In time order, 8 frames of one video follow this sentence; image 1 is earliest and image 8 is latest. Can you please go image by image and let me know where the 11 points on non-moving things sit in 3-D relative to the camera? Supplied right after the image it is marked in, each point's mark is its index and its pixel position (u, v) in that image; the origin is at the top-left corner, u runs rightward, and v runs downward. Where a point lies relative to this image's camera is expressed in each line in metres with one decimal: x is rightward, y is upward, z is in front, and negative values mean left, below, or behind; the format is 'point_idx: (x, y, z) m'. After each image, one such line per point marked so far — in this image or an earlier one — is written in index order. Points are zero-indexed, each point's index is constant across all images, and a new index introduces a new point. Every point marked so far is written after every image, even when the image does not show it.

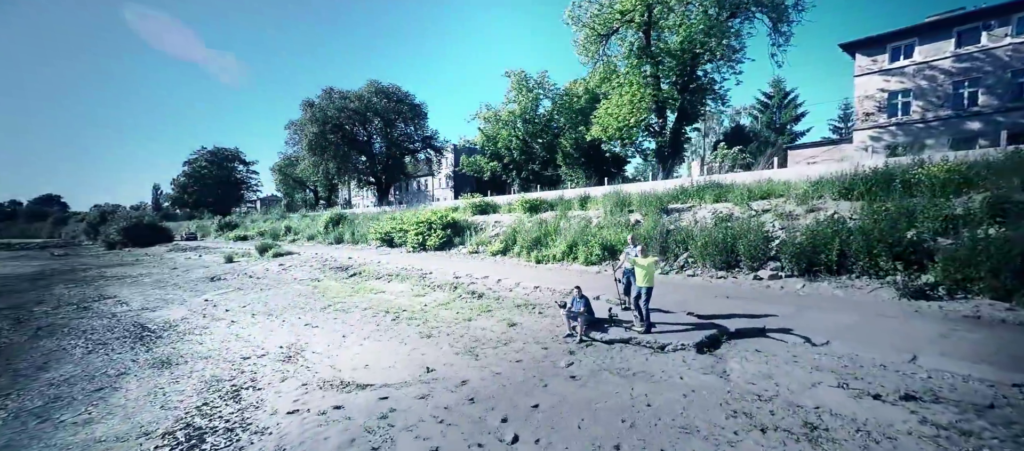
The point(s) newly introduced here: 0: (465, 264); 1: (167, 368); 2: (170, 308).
0: (-1.5, -0.8, +13.8) m
1: (-5.9, -2.4, +7.0) m
2: (-10.4, -2.5, +12.5) m
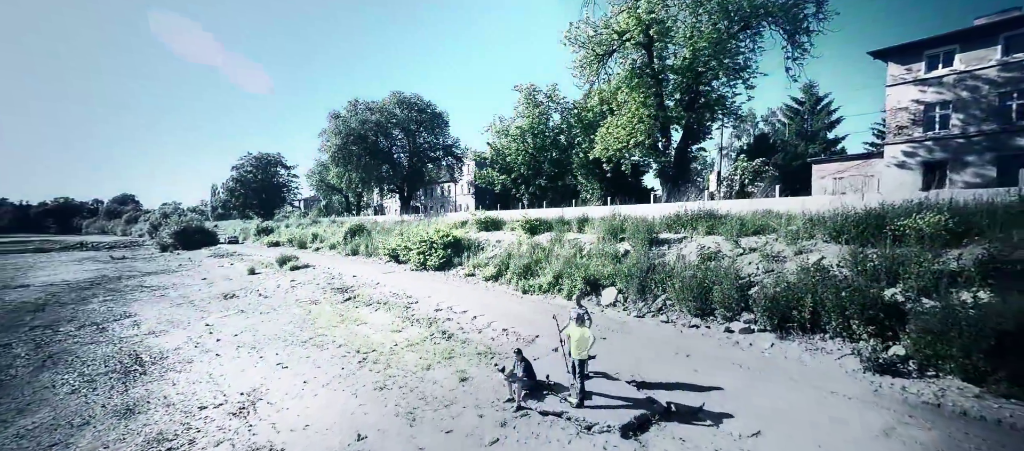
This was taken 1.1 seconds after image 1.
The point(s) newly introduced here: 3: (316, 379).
0: (-1.9, -1.8, +13.9) m
1: (-6.8, -3.3, +7.4) m
2: (-10.8, -3.4, +13.2) m
3: (-3.8, -2.9, +8.2) m
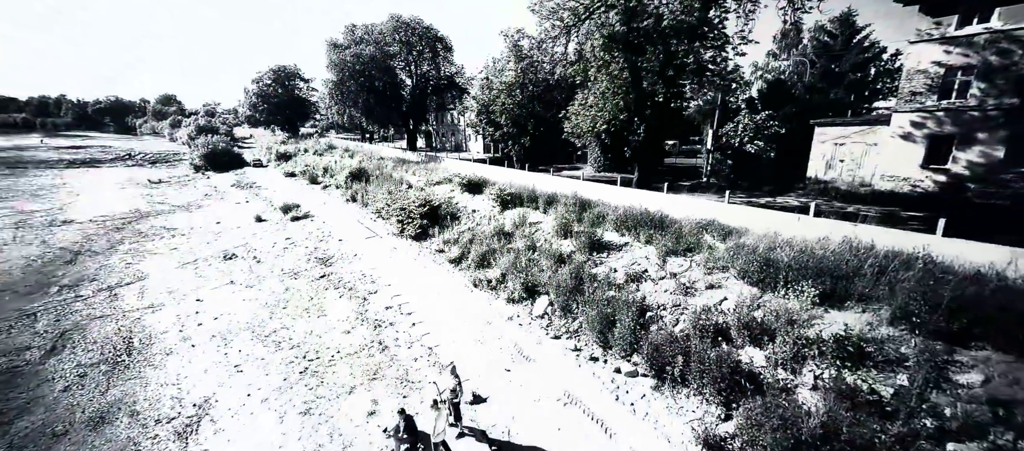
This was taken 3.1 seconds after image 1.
0: (-3.5, -1.5, +14.8) m
1: (-8.8, -4.2, +9.0) m
2: (-12.5, -3.1, +14.9) m
3: (-5.8, -3.7, +9.5) m
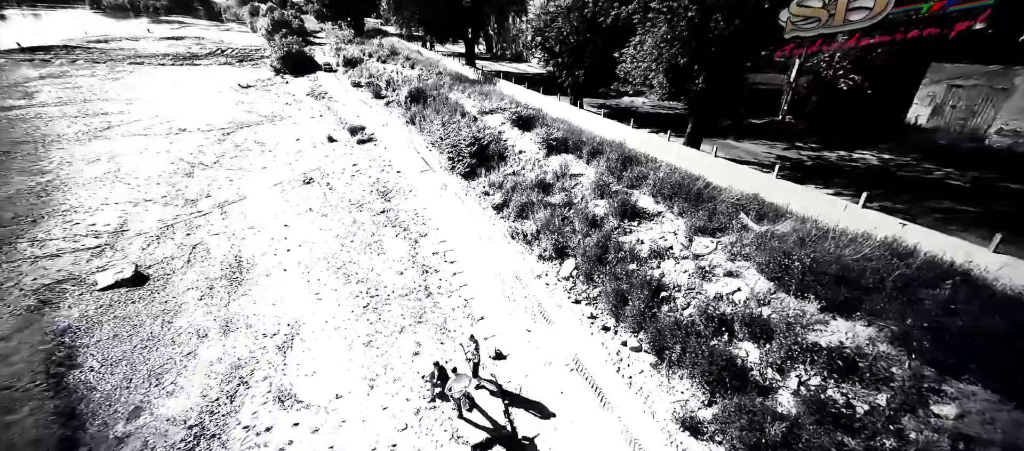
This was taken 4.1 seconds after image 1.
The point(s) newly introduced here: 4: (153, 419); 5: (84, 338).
0: (-1.9, +0.4, +16.1) m
1: (-8.2, -3.1, +11.9) m
2: (-10.9, -0.4, +17.9) m
3: (-5.1, -2.7, +11.8) m
4: (-8.2, -4.4, +9.5) m
5: (-12.5, -3.2, +12.2) m
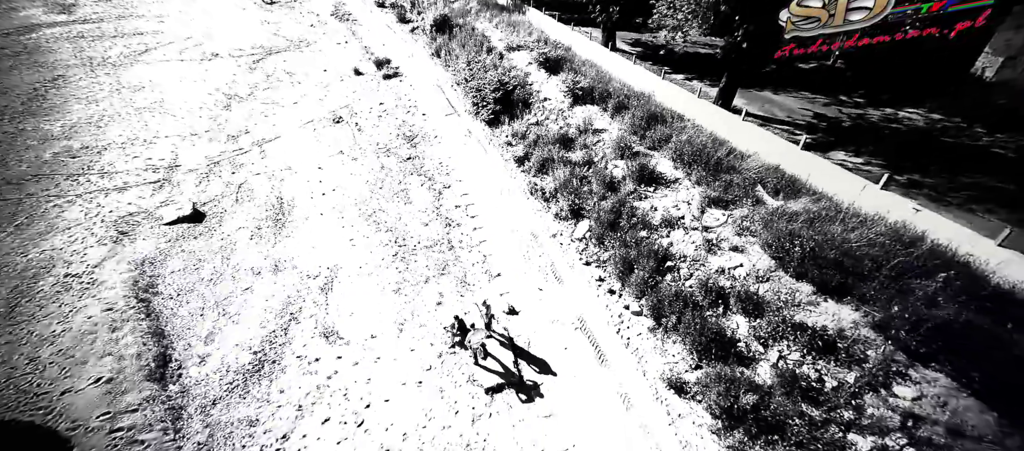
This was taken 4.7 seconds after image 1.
0: (-1.1, +2.4, +16.6) m
1: (-7.7, -1.5, +13.5) m
2: (-9.9, +2.2, +19.1) m
3: (-4.6, -1.3, +13.2) m
4: (-7.9, -3.3, +11.4) m
5: (-12.0, -1.5, +14.1) m
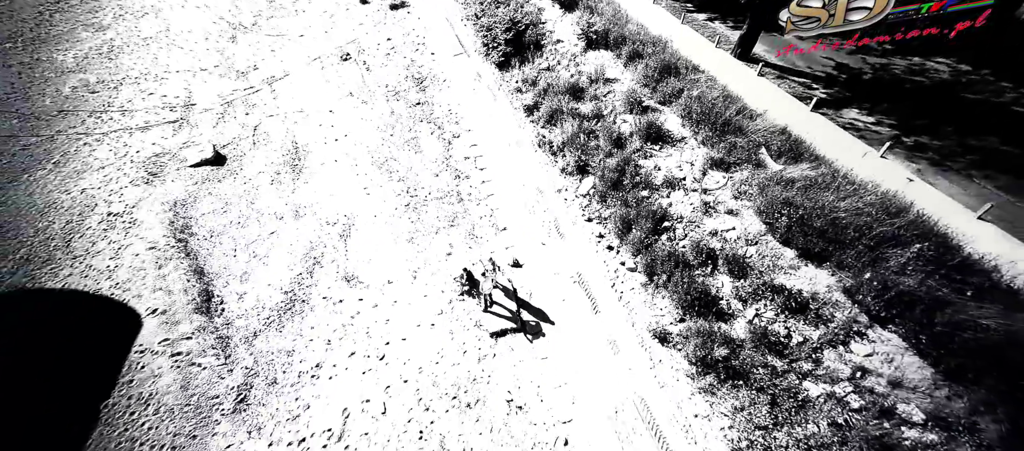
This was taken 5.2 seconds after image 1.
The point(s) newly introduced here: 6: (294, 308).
0: (-0.7, +4.5, +16.7) m
1: (-7.4, +0.3, +14.5) m
2: (-9.4, +4.9, +19.4) m
3: (-4.4, +0.4, +14.0) m
4: (-7.8, -1.8, +12.7) m
5: (-11.8, +0.5, +15.2) m
6: (-6.2, -2.4, +11.7) m
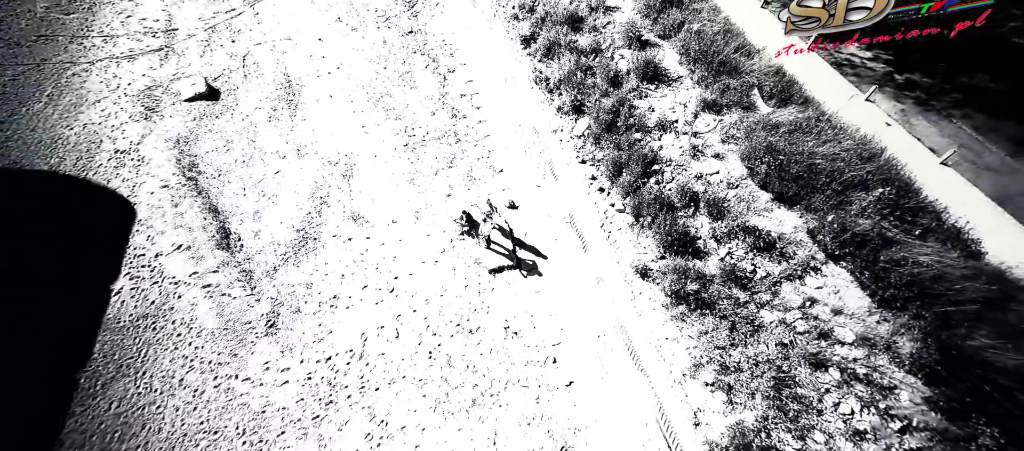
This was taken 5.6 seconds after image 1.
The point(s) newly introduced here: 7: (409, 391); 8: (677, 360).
0: (-0.8, +7.1, +16.3) m
1: (-7.6, +2.5, +14.9) m
2: (-9.6, +8.0, +18.8) m
3: (-4.5, +2.5, +14.4) m
4: (-7.9, +0.1, +13.5) m
5: (-11.9, +2.8, +15.5) m
6: (-6.3, -0.6, +12.7) m
7: (-2.4, -3.8, +9.6) m
8: (+3.6, -3.0, +9.1) m
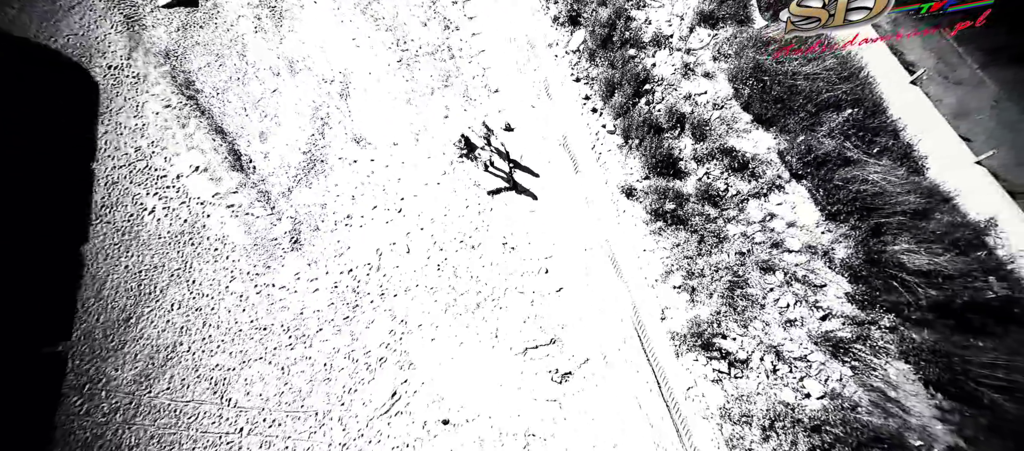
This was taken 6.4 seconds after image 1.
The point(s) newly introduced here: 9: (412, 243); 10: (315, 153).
0: (-1.1, +10.3, +15.0) m
1: (-7.7, +5.4, +14.8) m
2: (-9.9, +11.7, +17.2) m
3: (-4.7, +5.4, +14.4) m
4: (-8.0, +2.8, +14.1) m
5: (-12.1, +5.9, +15.3) m
6: (-6.4, +1.9, +13.5) m
7: (-2.5, -1.9, +11.3) m
8: (+3.6, -1.1, +10.6) m
9: (-2.9, -0.5, +11.9) m
10: (-6.5, +2.4, +13.7) m
